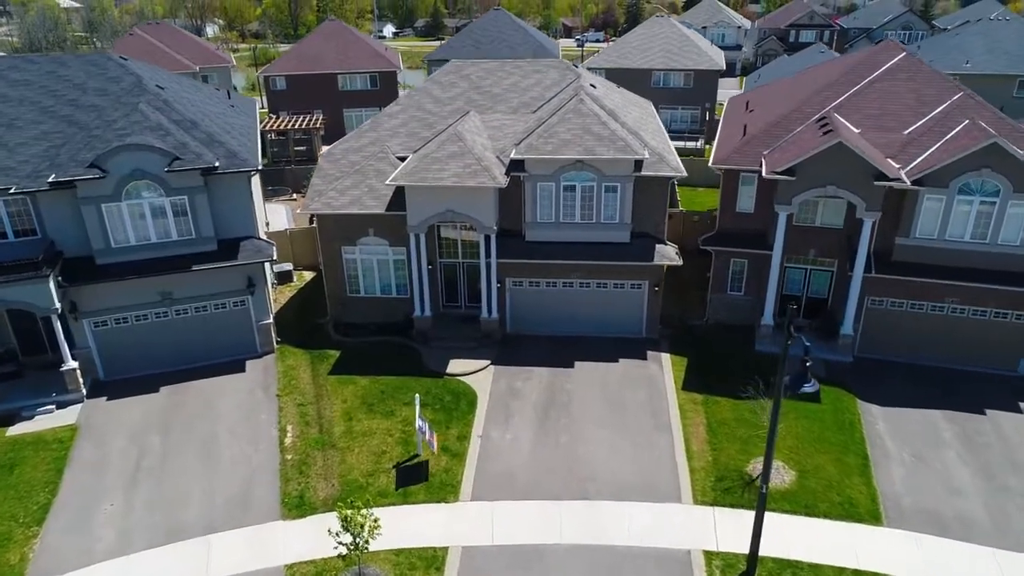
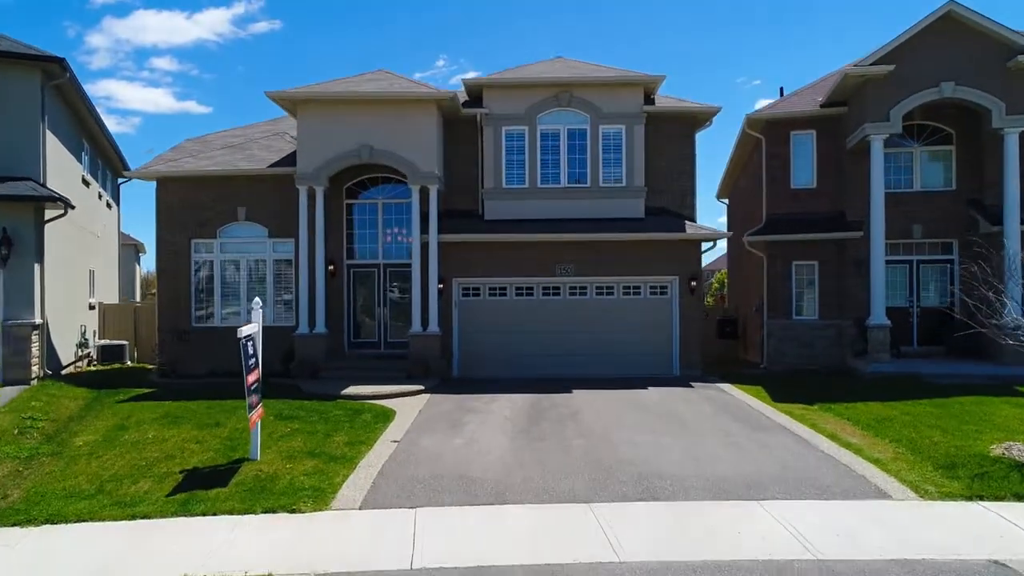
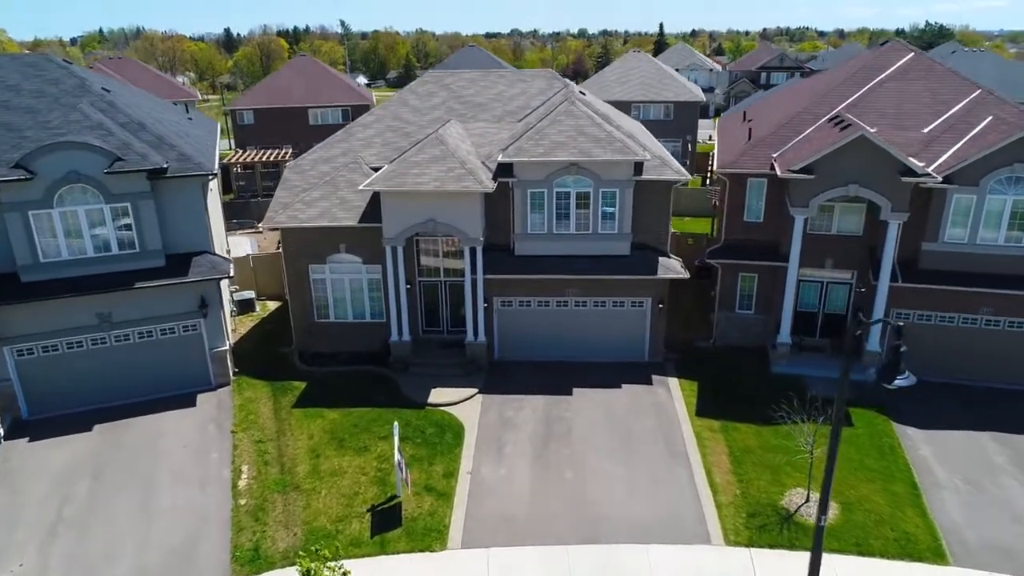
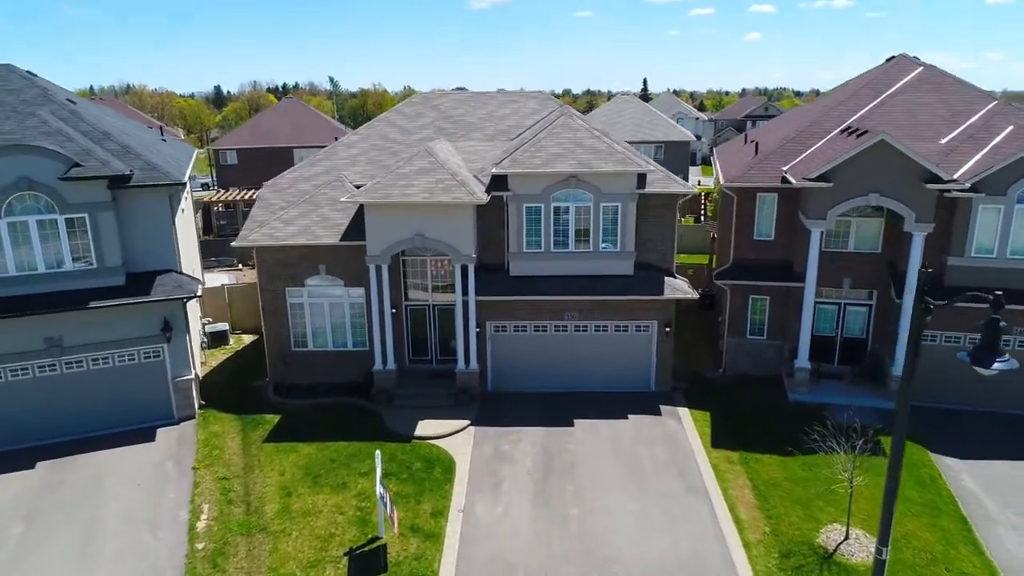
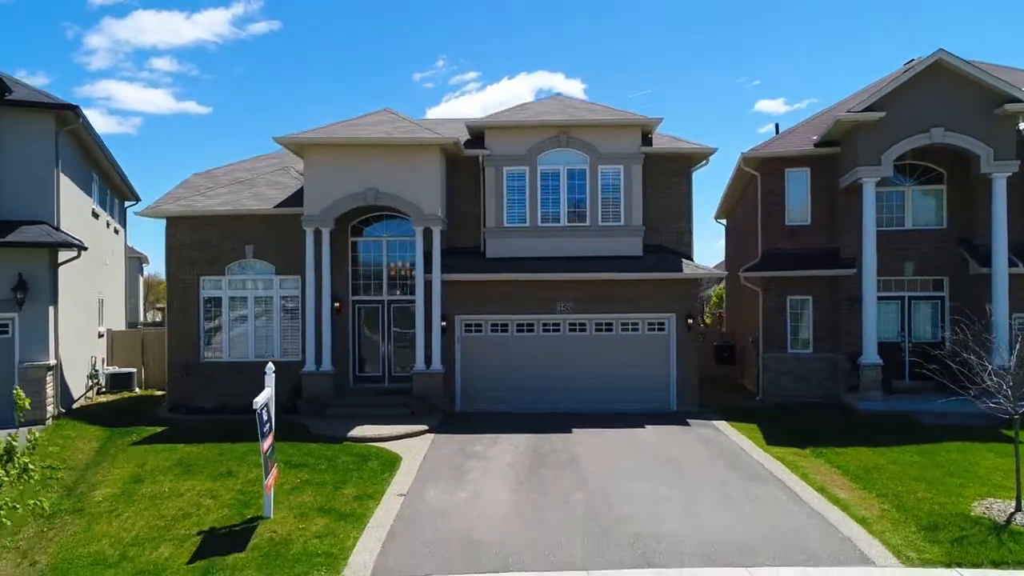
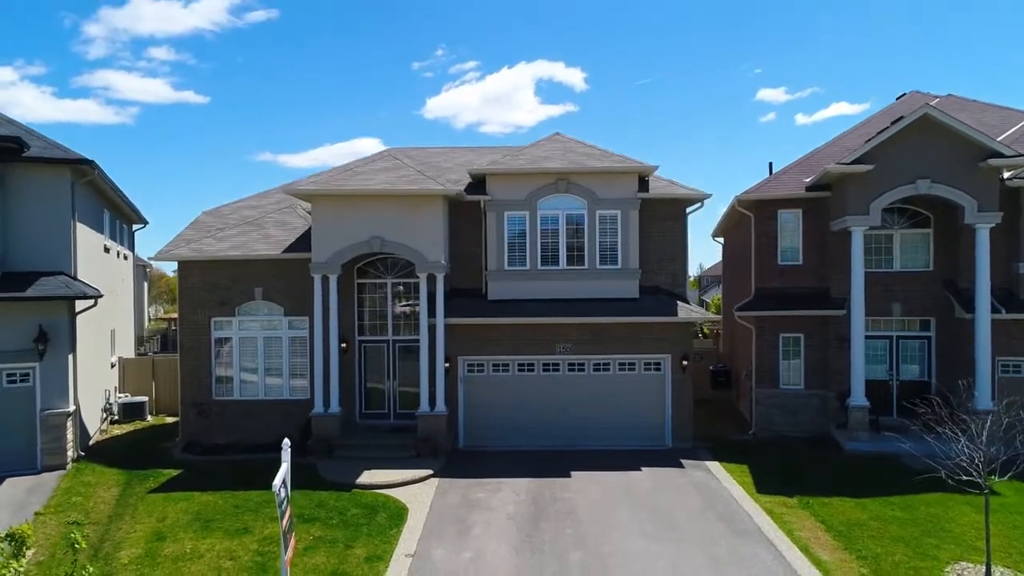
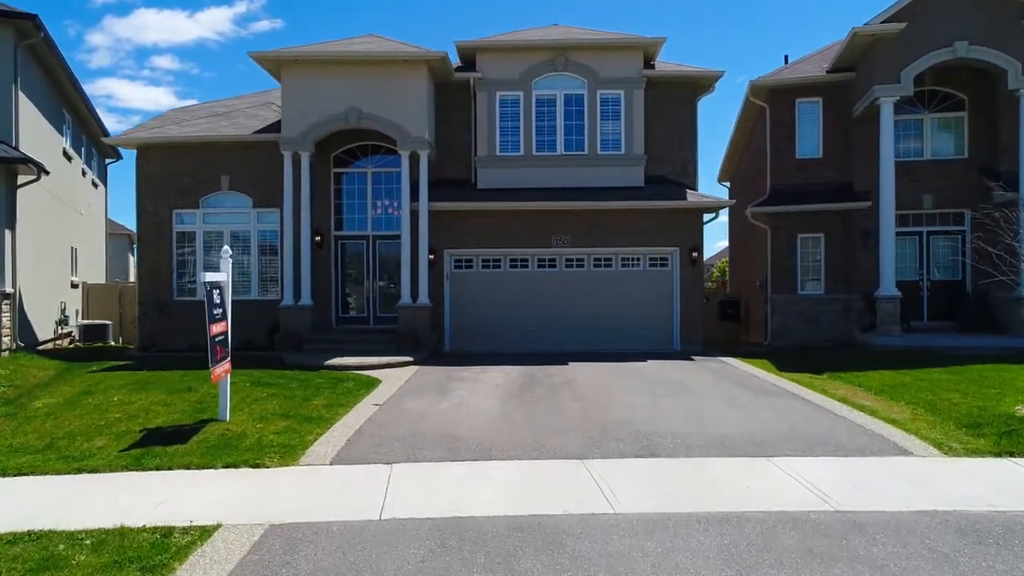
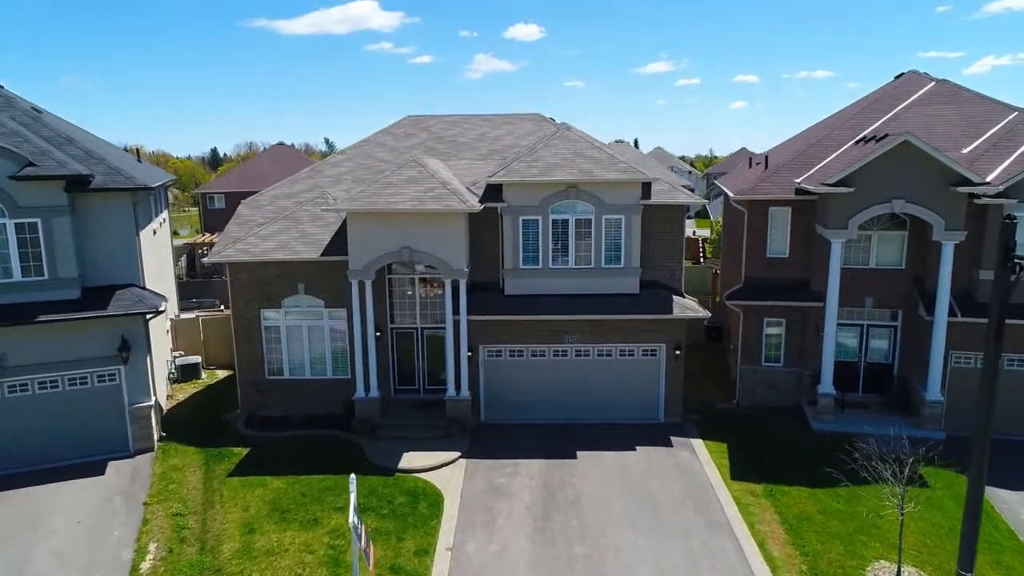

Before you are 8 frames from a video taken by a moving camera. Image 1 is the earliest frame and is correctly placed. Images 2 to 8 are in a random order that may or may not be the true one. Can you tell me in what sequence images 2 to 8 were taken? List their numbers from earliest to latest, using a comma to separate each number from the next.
3, 4, 8, 6, 5, 2, 7
